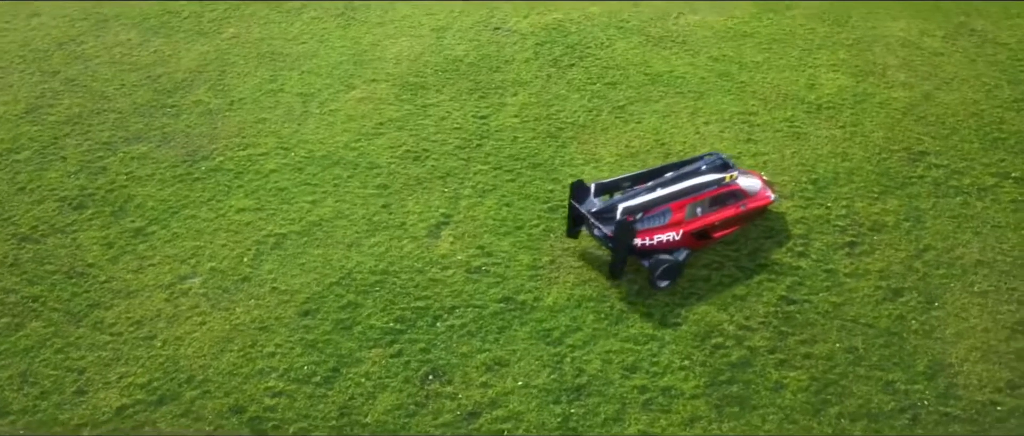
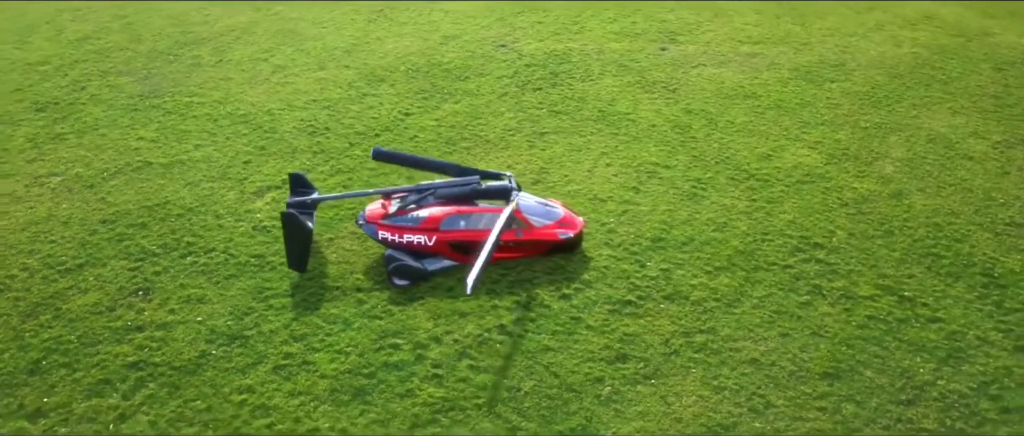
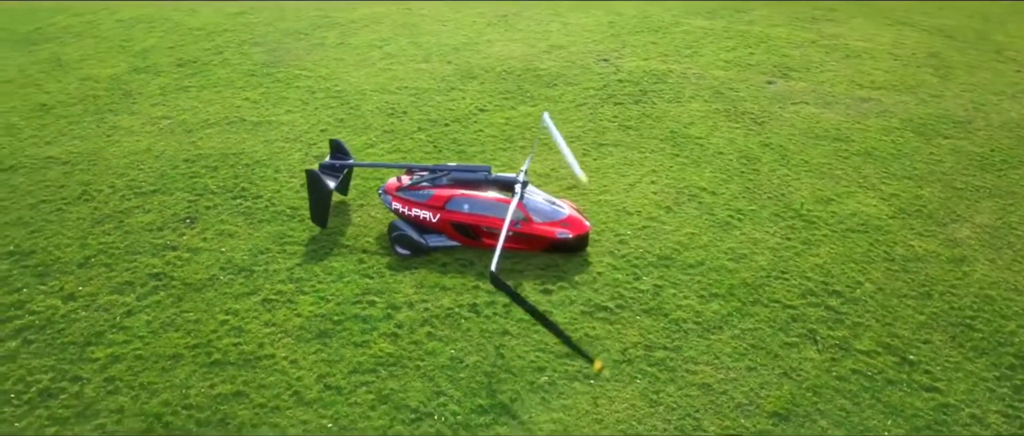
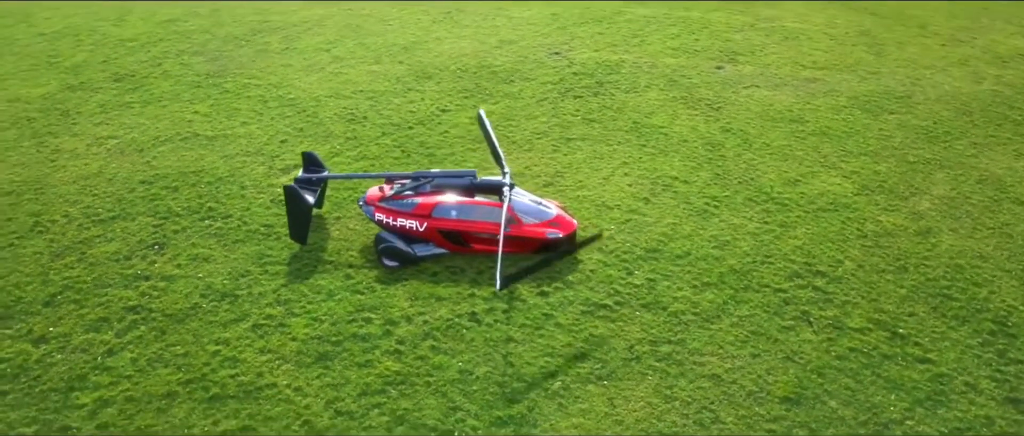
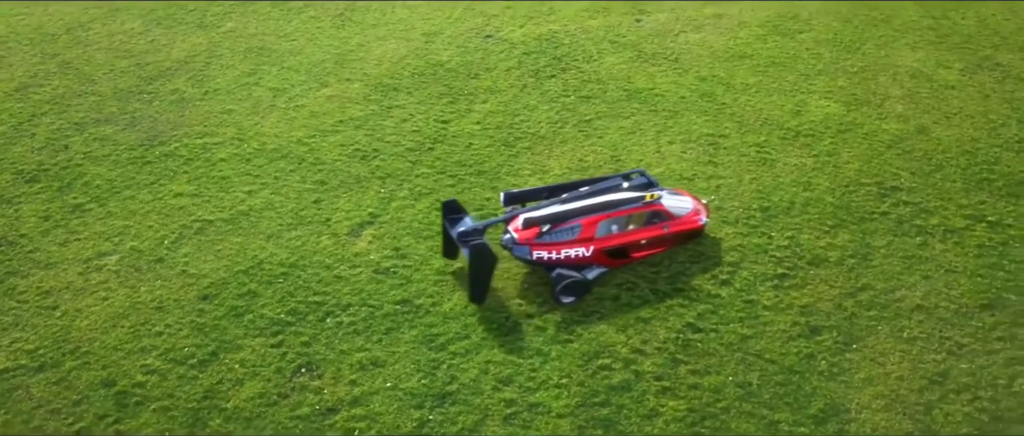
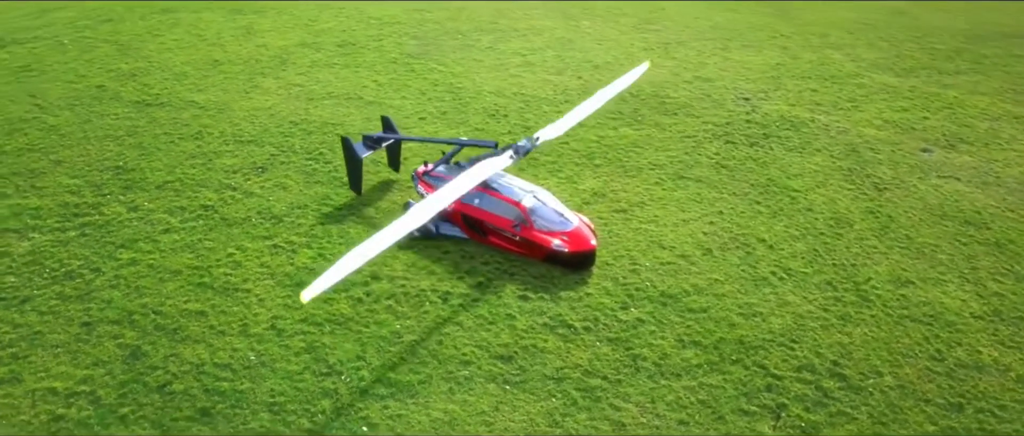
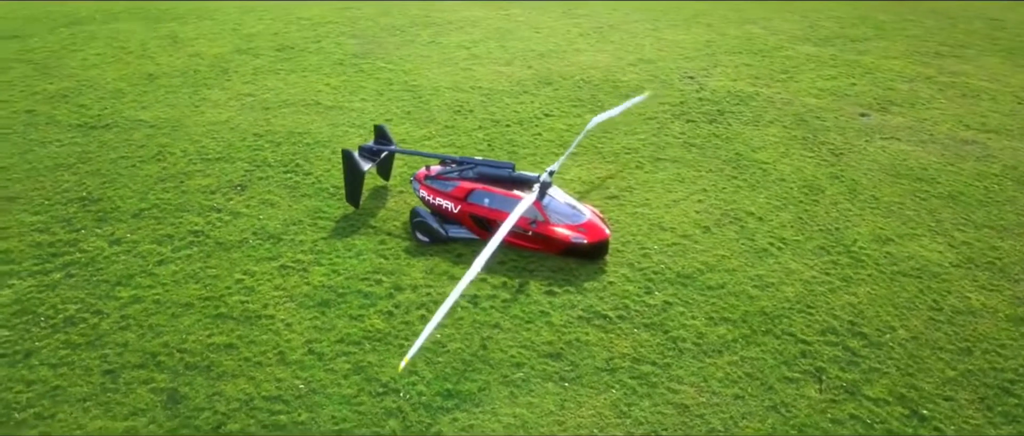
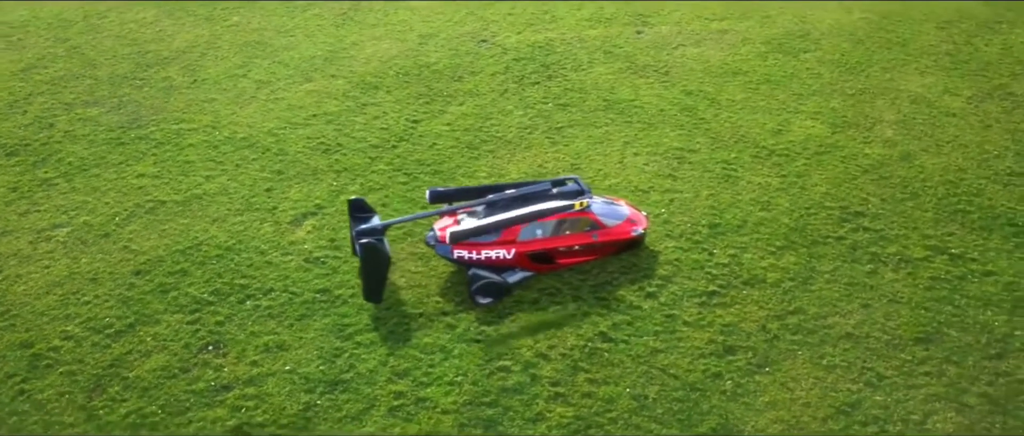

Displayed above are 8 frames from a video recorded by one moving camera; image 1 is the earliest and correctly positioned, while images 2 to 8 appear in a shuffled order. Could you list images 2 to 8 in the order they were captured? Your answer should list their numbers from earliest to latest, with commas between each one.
5, 8, 2, 4, 3, 7, 6
